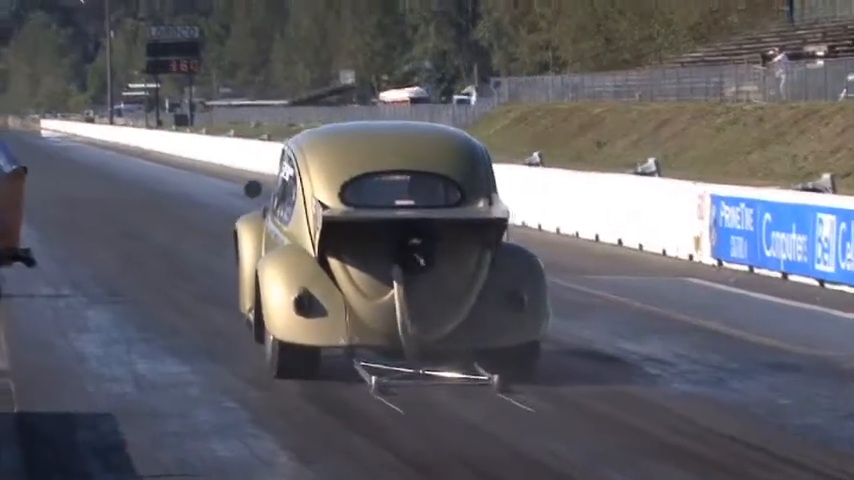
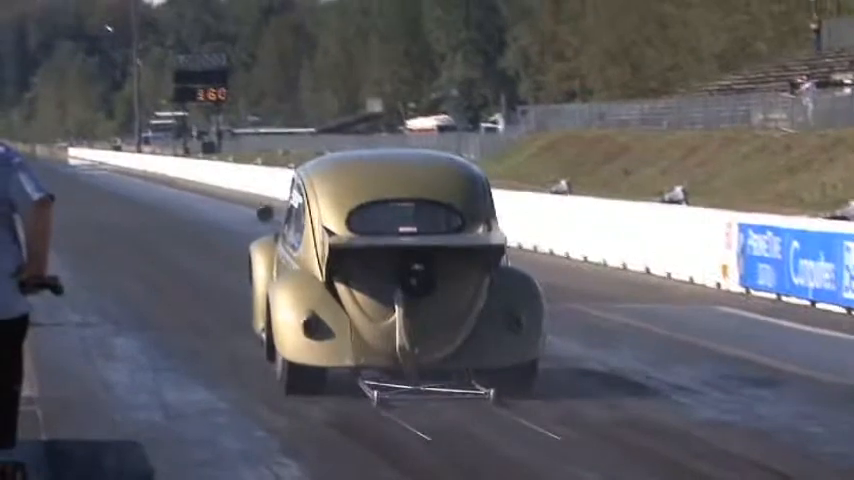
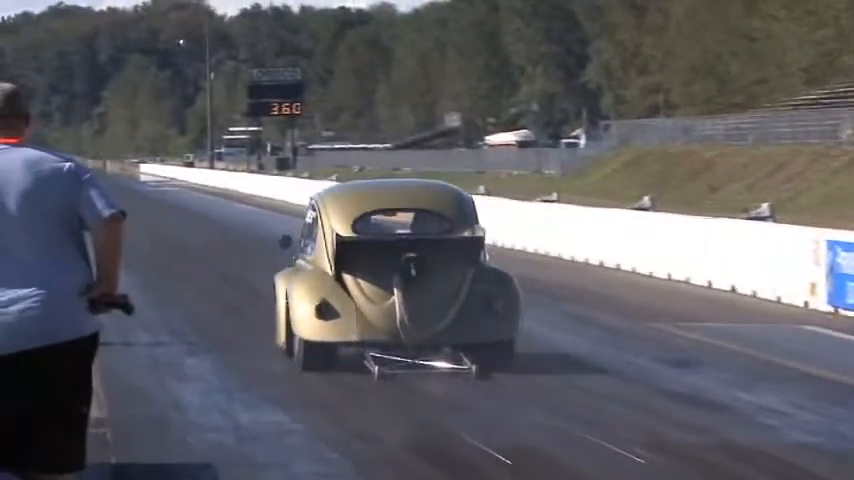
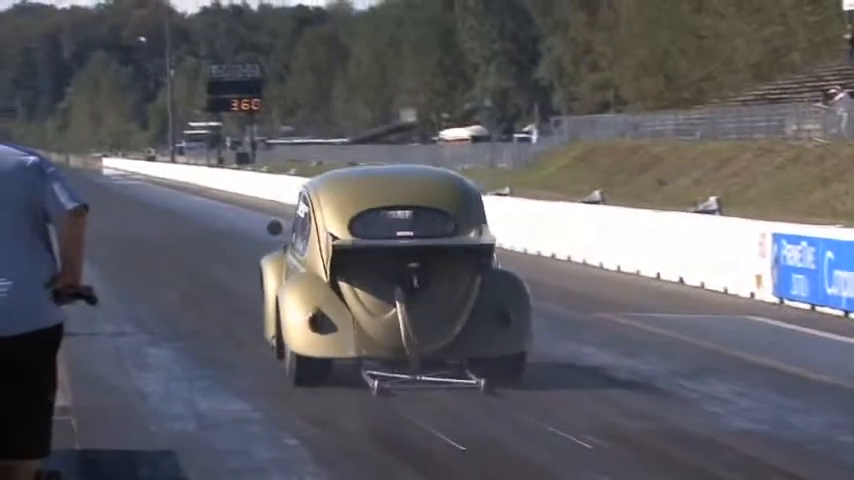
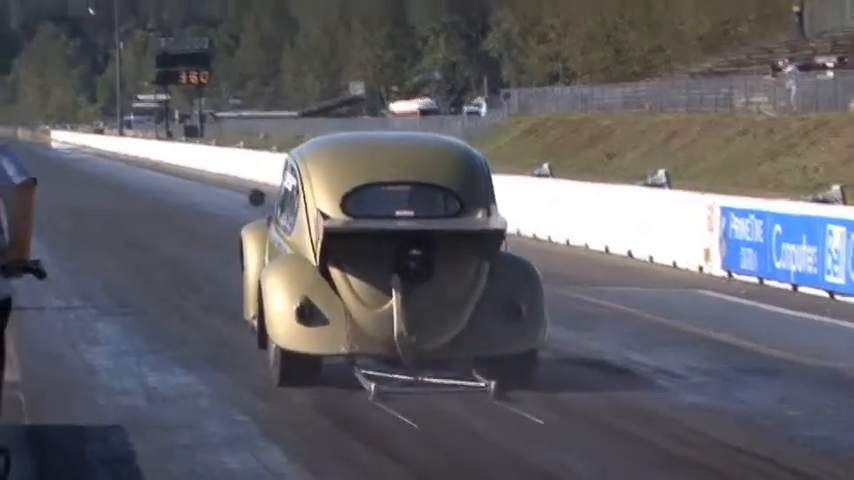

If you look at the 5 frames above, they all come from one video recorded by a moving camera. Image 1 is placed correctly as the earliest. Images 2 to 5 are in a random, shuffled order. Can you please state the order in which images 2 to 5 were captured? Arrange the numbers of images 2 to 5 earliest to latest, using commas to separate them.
5, 2, 4, 3
